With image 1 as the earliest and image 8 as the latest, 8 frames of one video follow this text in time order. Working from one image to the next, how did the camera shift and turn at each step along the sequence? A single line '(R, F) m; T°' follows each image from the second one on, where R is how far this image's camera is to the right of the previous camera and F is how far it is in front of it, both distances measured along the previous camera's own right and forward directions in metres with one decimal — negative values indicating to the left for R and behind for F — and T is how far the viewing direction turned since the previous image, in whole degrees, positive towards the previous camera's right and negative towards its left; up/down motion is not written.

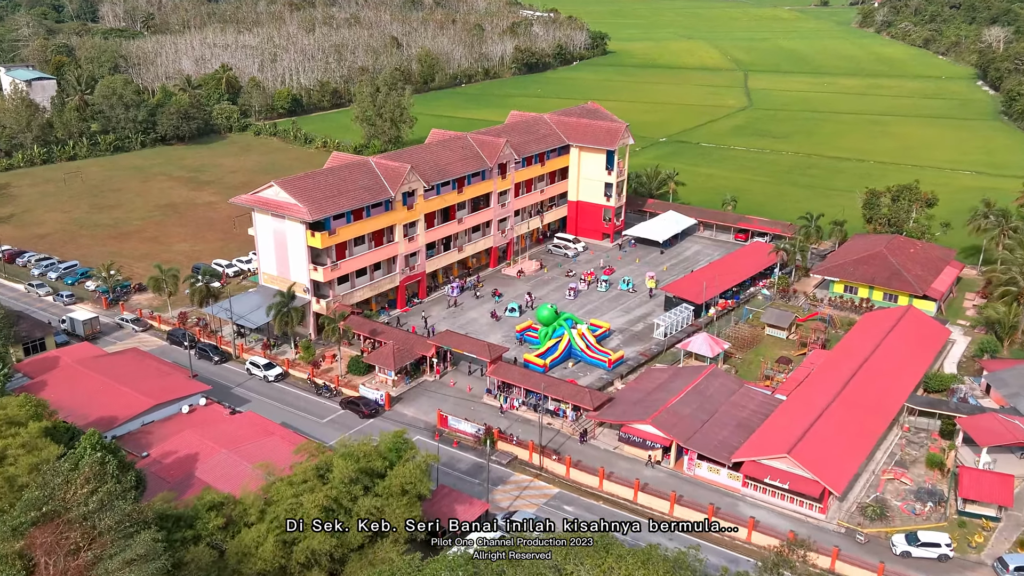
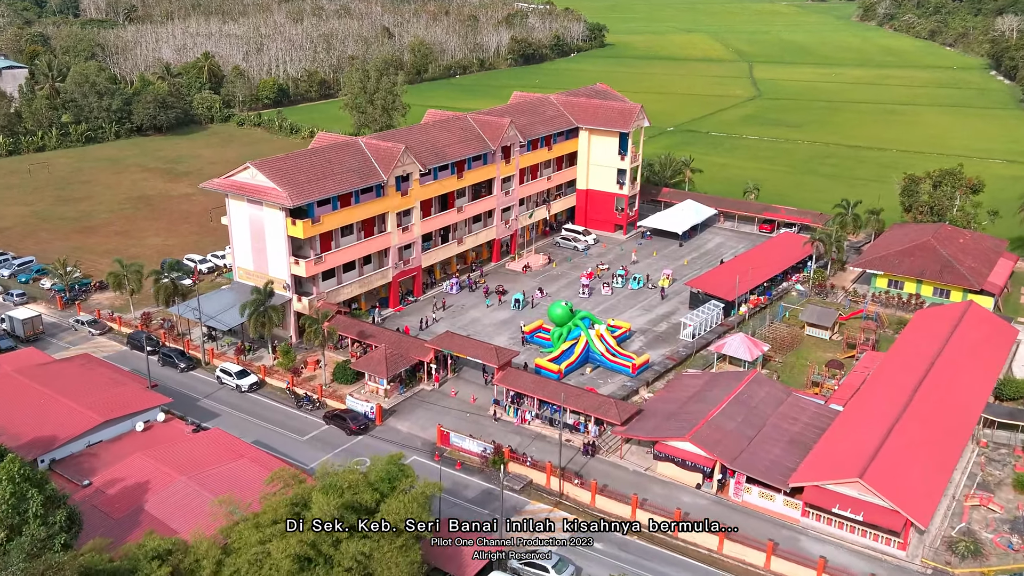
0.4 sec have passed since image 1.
(-1.2, +9.6) m; 0°
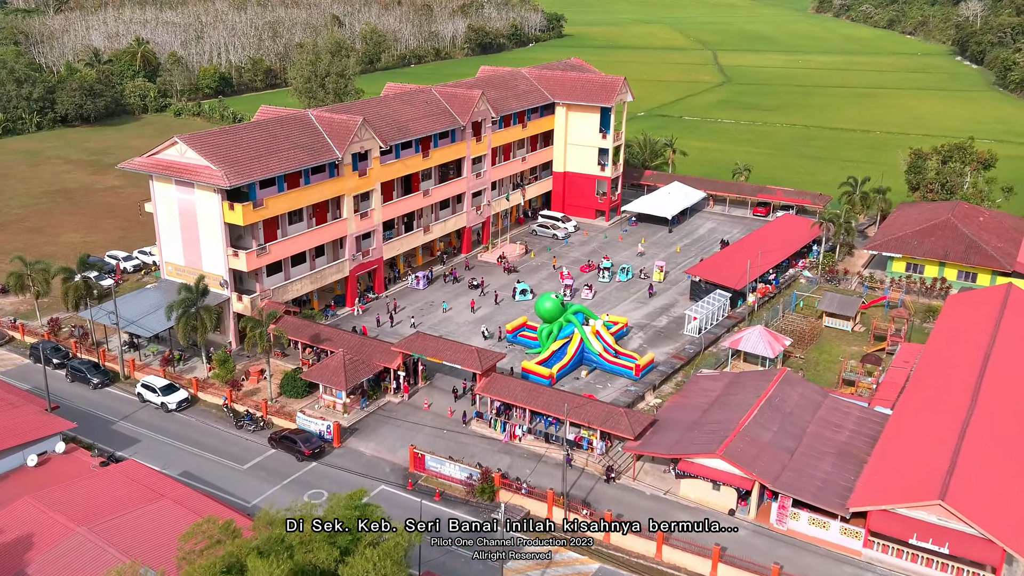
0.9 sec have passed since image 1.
(-1.6, +10.2) m; +3°
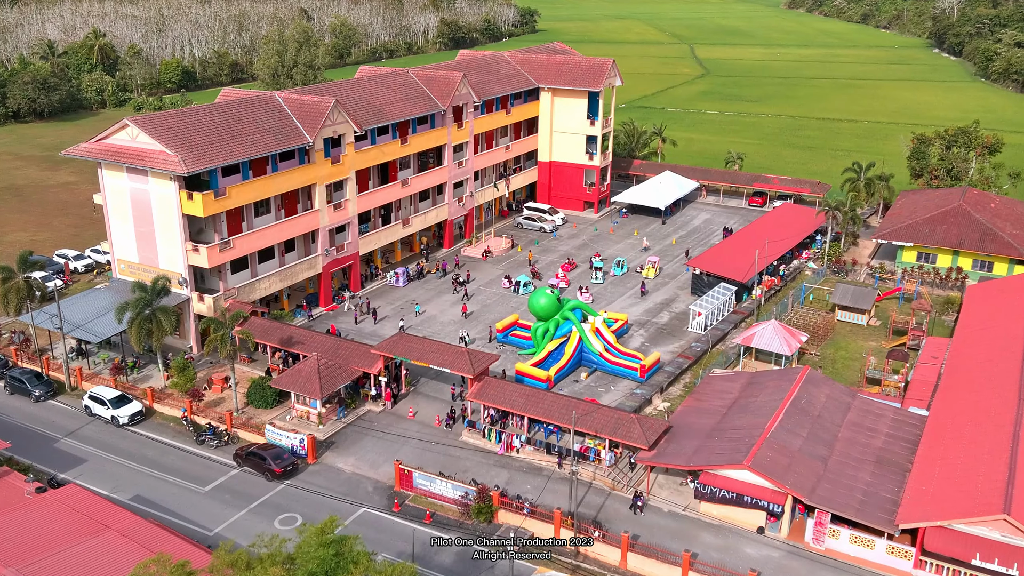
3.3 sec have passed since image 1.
(-1.1, +5.3) m; +2°
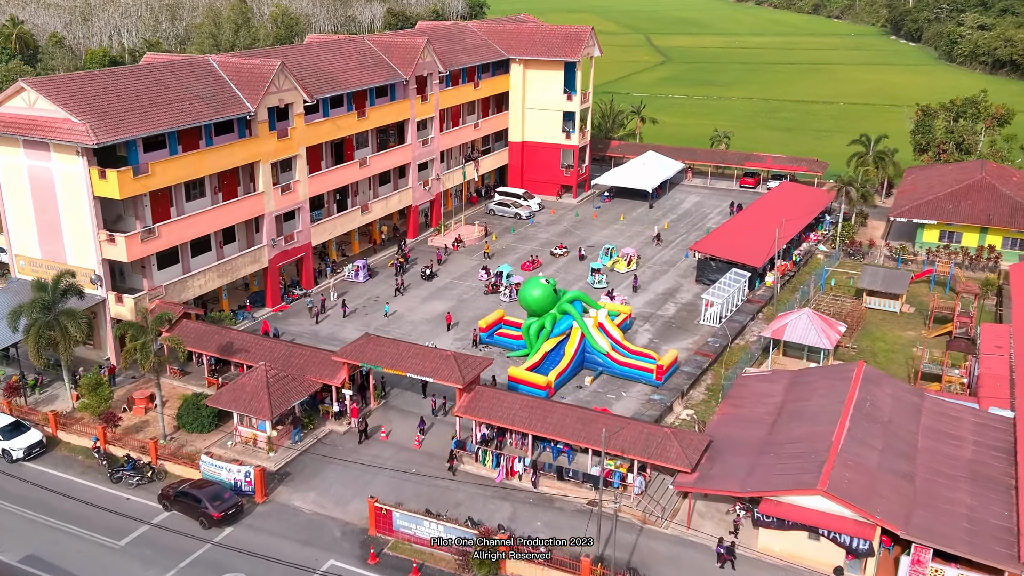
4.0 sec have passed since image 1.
(-1.9, +8.8) m; +3°
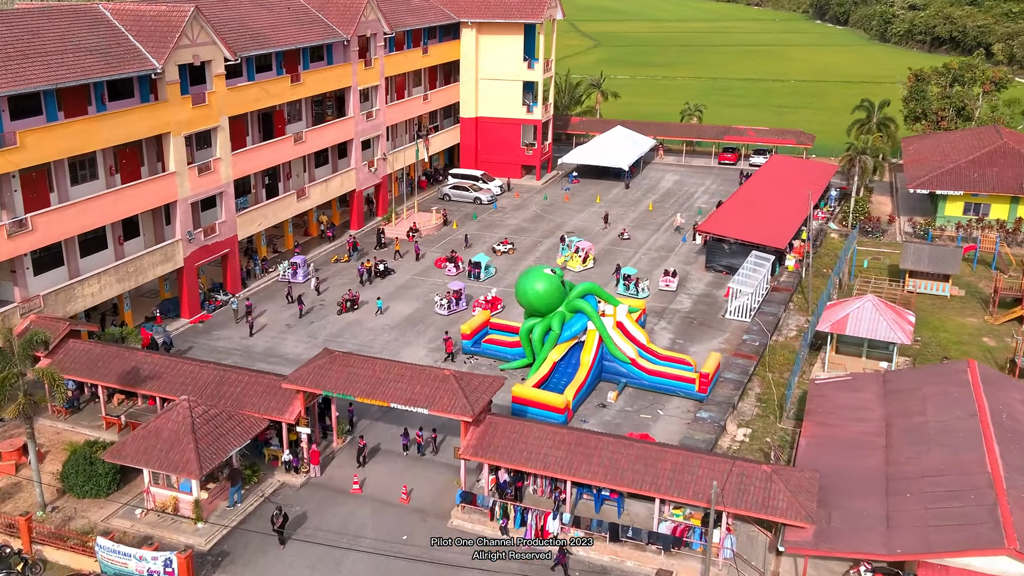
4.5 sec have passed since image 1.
(-3.1, +10.1) m; +5°
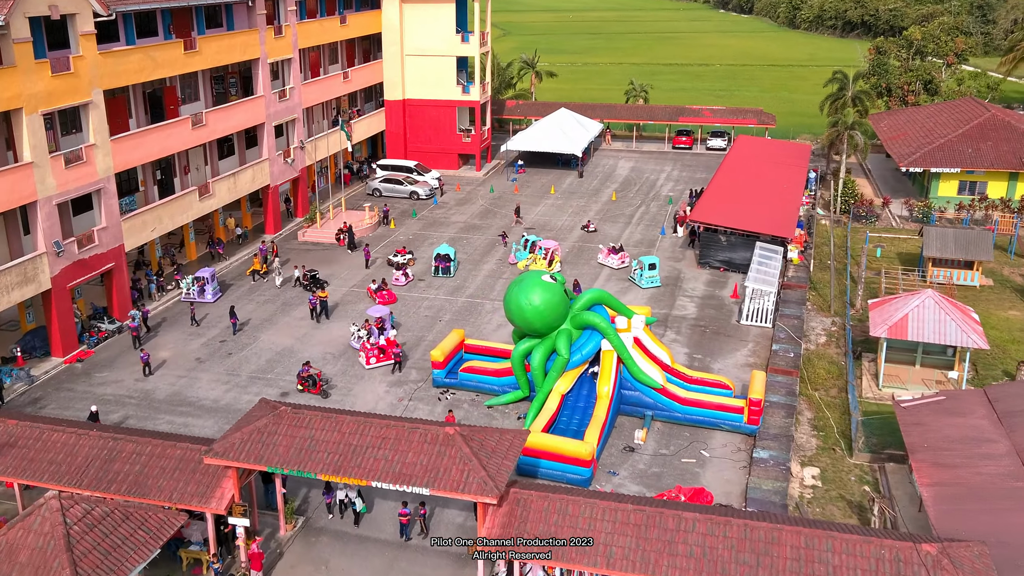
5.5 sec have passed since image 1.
(-2.8, +8.3) m; +7°
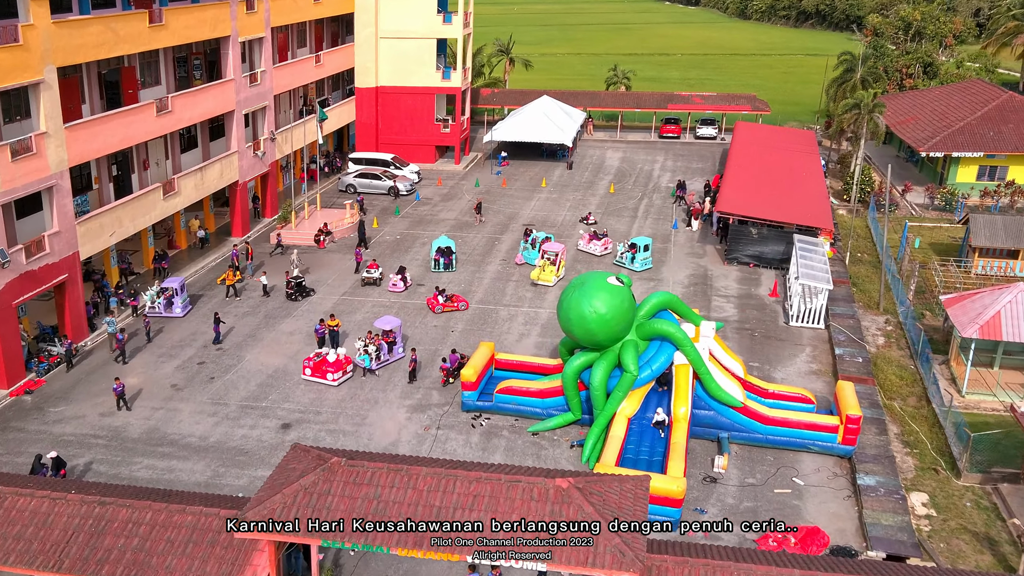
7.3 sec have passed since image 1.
(-3.1, +4.5) m; +4°
